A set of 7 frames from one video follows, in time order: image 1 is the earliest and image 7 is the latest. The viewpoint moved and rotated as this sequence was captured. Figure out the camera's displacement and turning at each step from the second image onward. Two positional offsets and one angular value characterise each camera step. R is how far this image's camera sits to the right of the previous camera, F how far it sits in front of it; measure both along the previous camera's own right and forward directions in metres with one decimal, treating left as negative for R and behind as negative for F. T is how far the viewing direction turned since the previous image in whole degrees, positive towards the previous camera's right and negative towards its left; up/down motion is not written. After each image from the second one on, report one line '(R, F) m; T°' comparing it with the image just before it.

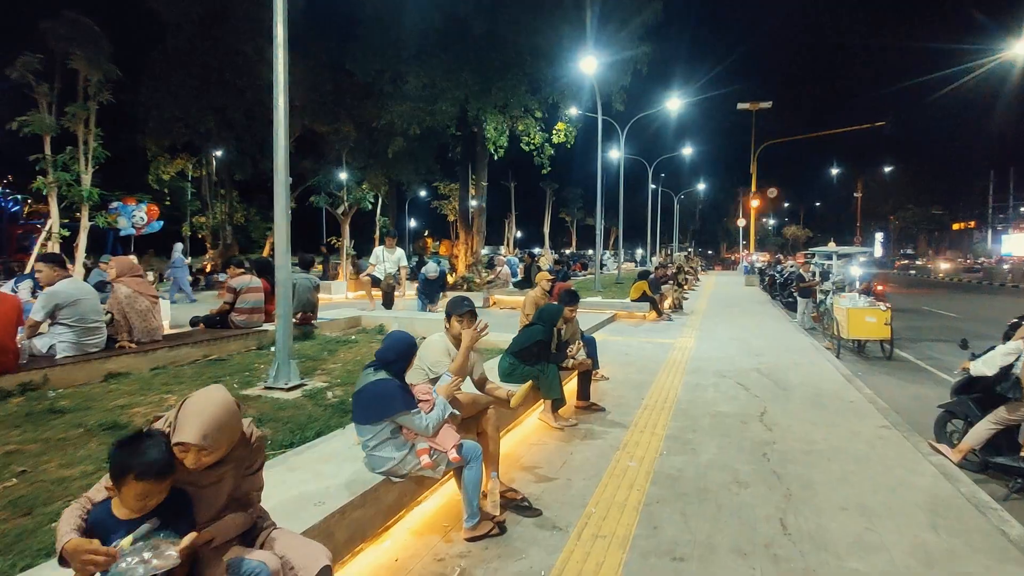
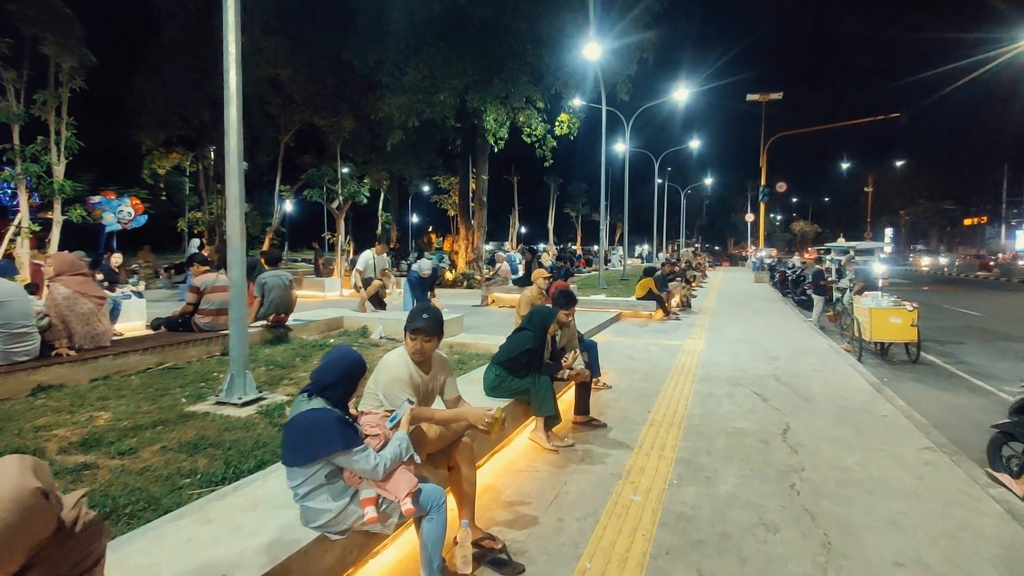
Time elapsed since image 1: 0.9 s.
(+0.2, +0.8) m; -1°
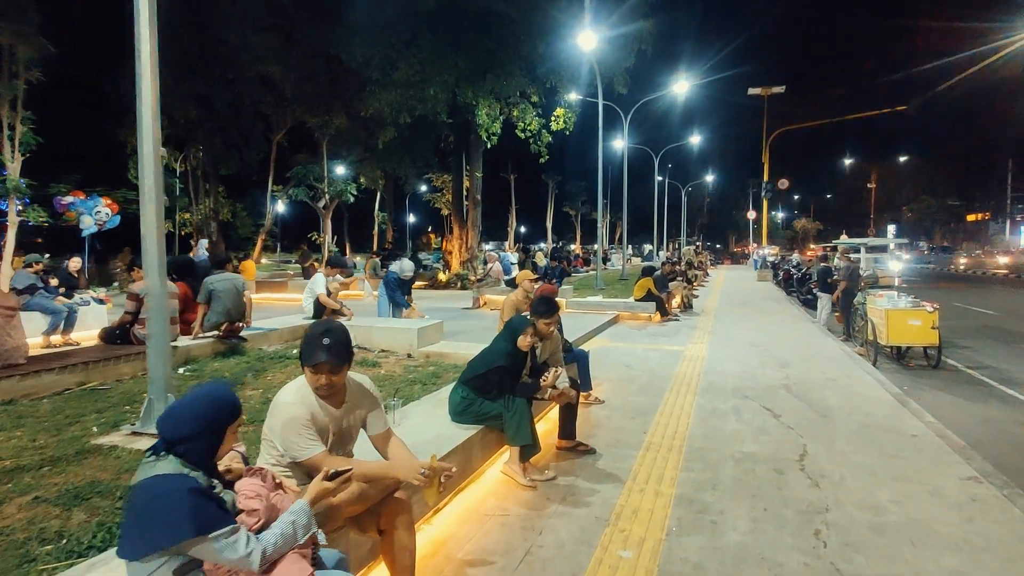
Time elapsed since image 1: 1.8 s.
(+0.2, +0.8) m; 0°
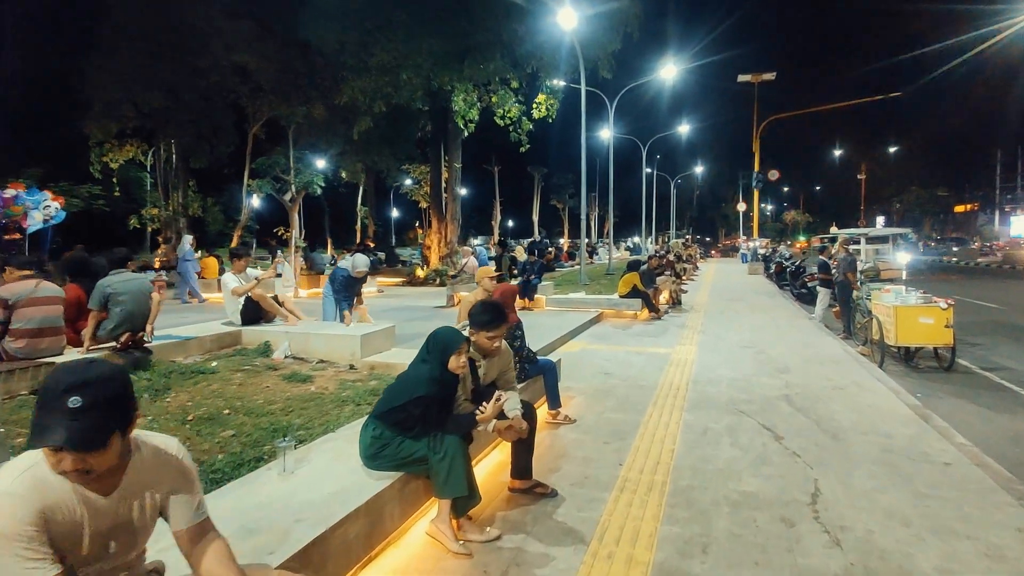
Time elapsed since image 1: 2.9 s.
(+0.4, +1.1) m; +1°
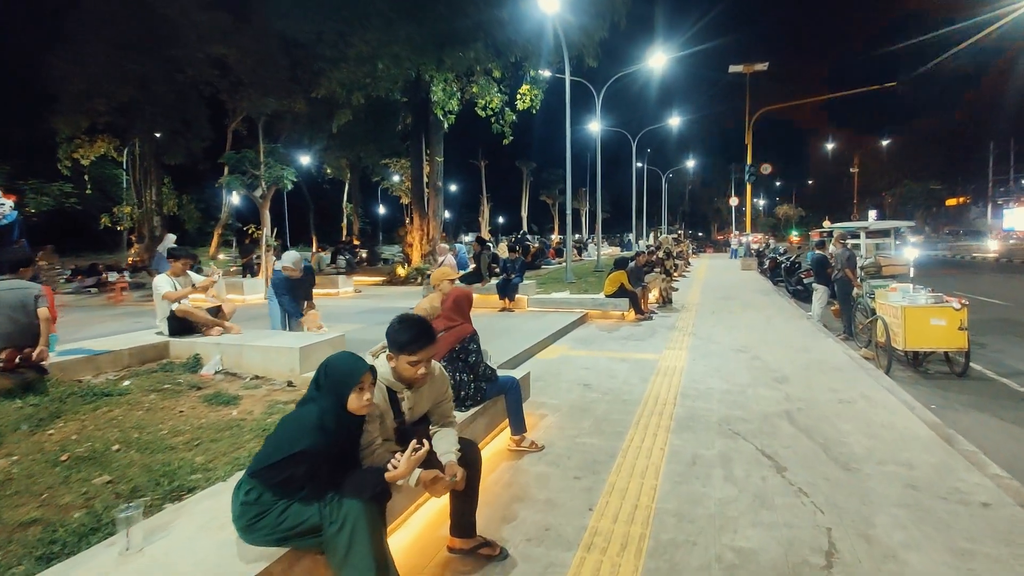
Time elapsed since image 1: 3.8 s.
(+0.3, +0.9) m; +1°
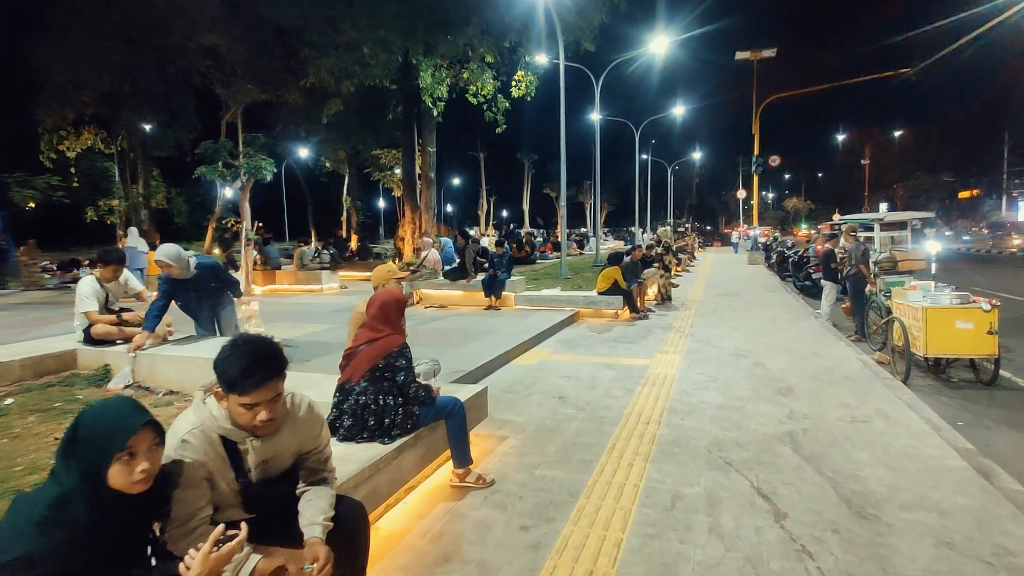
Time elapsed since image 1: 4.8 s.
(+0.4, +0.9) m; -1°
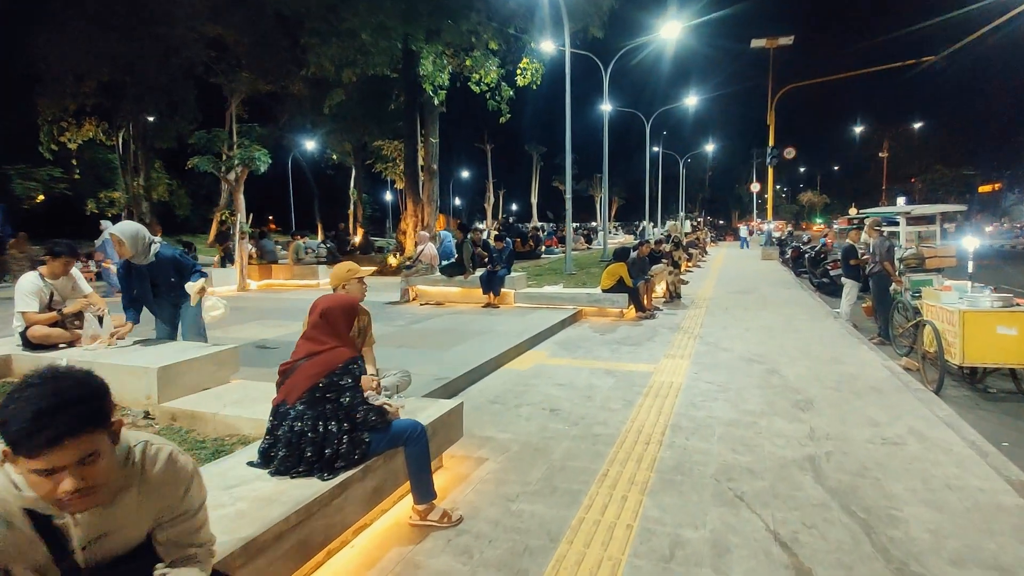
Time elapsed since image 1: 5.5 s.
(+0.2, +0.7) m; -1°
